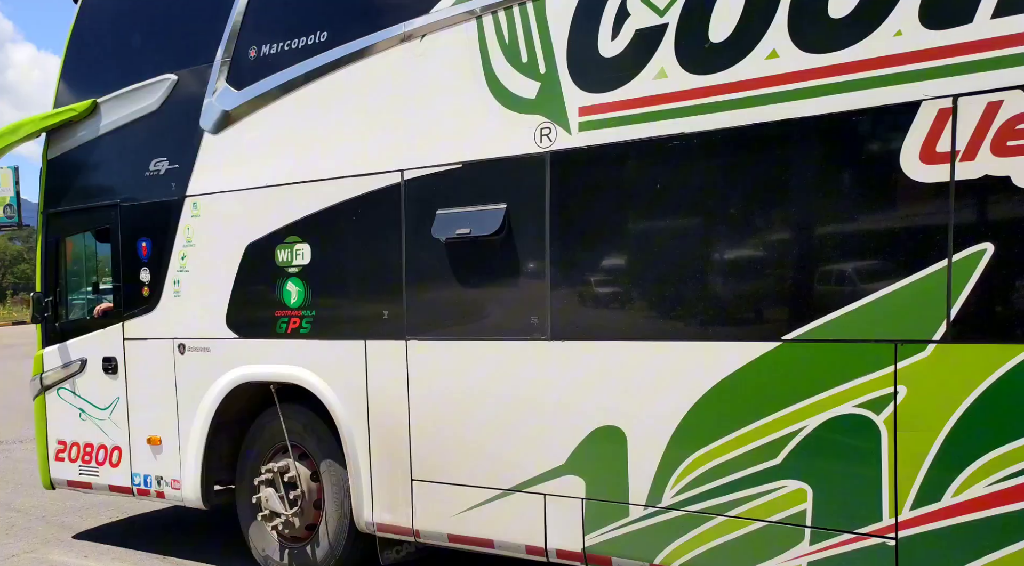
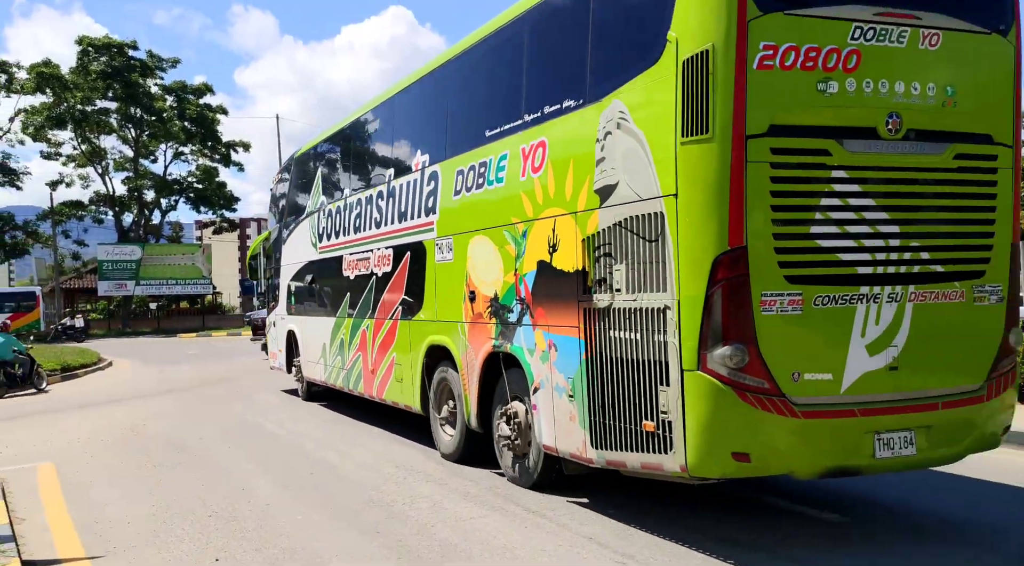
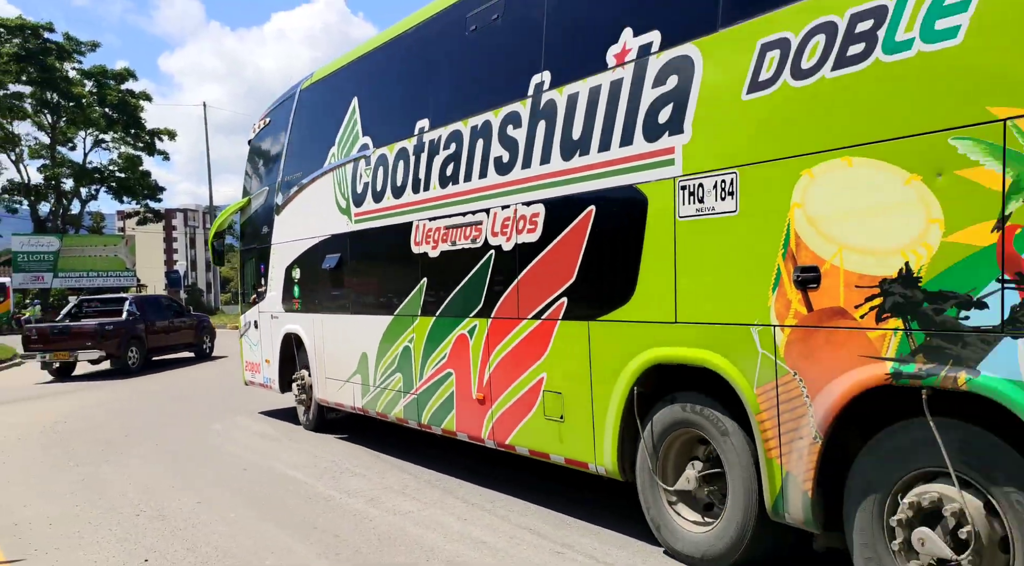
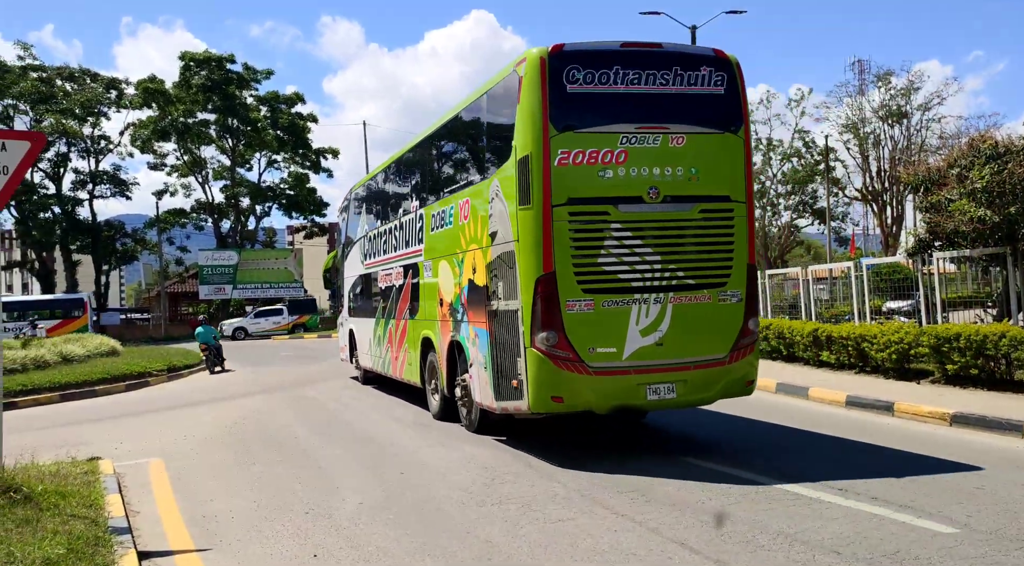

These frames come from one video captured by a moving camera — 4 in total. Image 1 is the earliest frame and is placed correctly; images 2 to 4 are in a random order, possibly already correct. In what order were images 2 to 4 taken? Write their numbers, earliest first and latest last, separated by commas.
3, 2, 4
